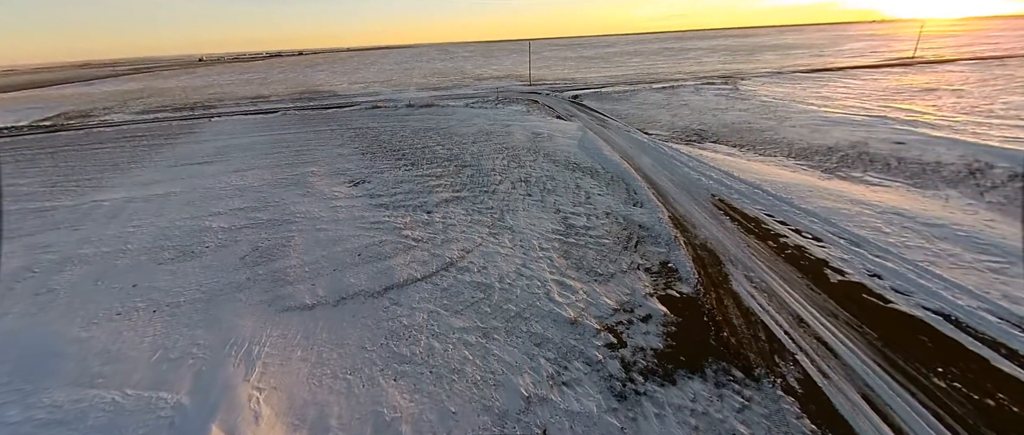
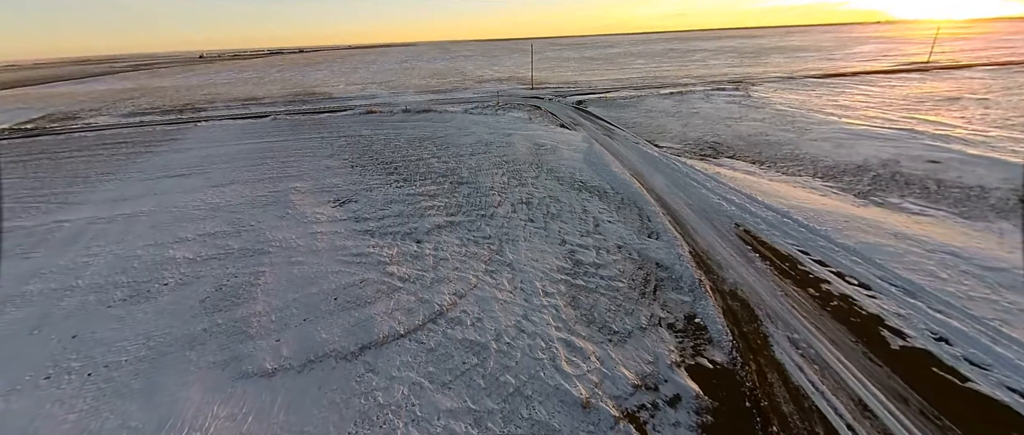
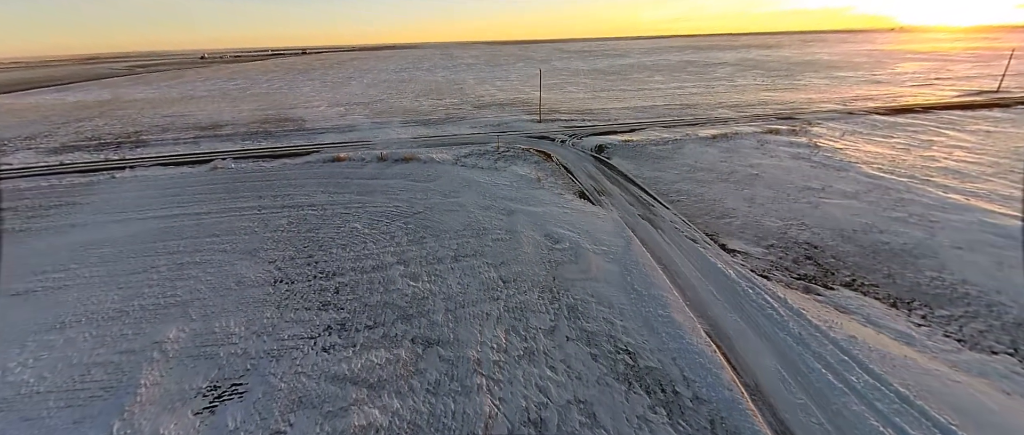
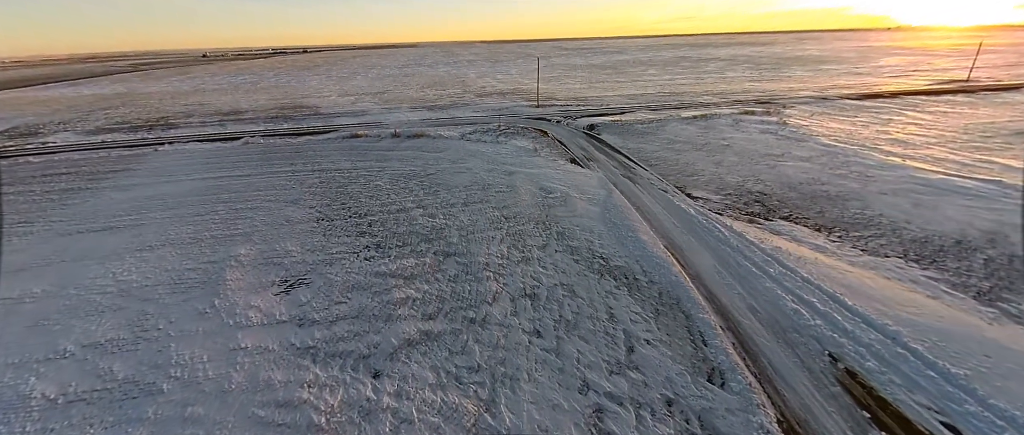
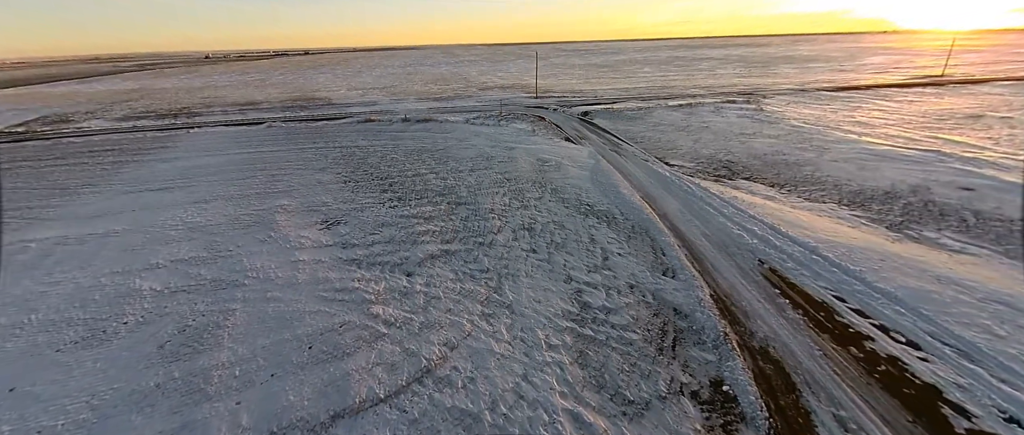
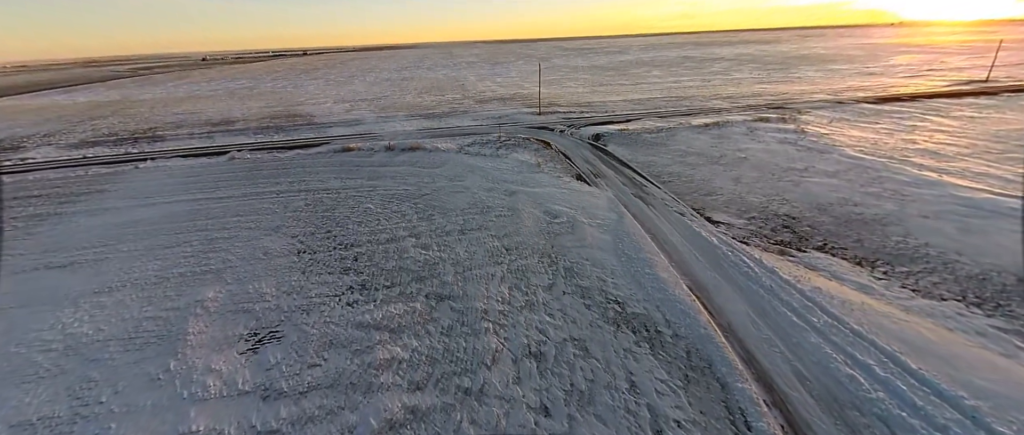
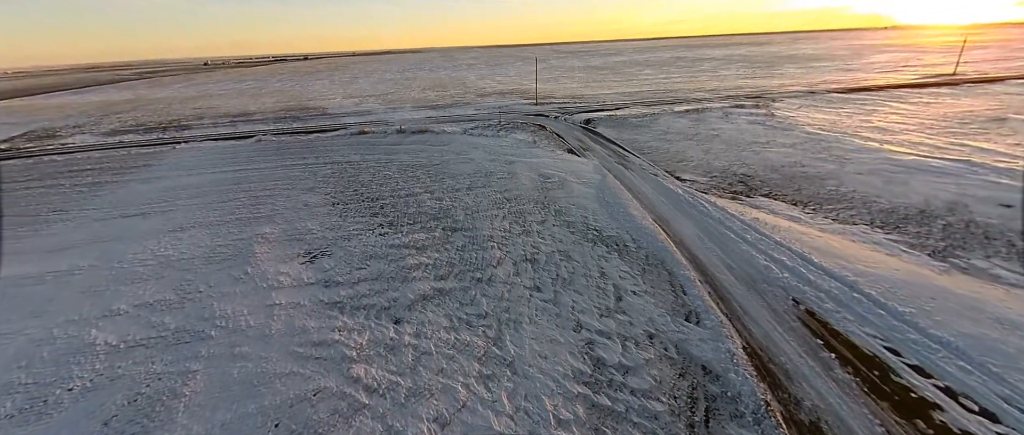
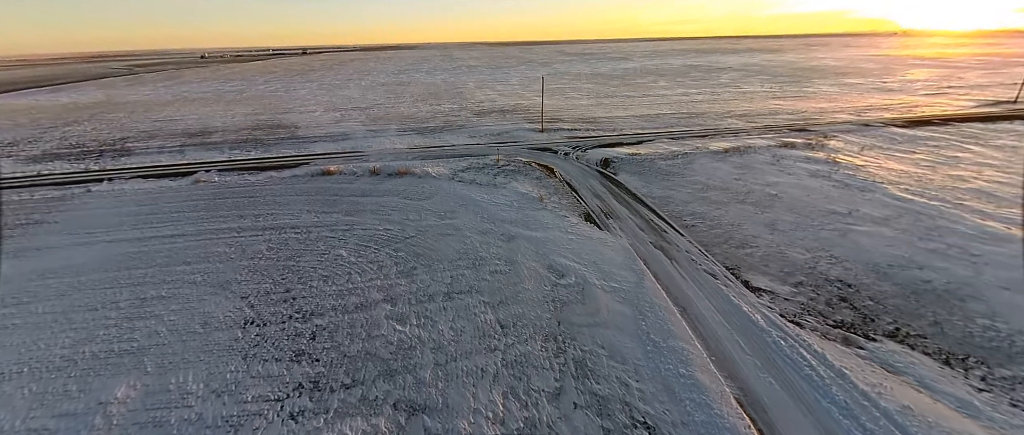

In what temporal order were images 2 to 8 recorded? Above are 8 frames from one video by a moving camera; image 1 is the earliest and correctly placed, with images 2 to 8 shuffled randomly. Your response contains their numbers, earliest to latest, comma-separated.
2, 5, 7, 4, 6, 3, 8
